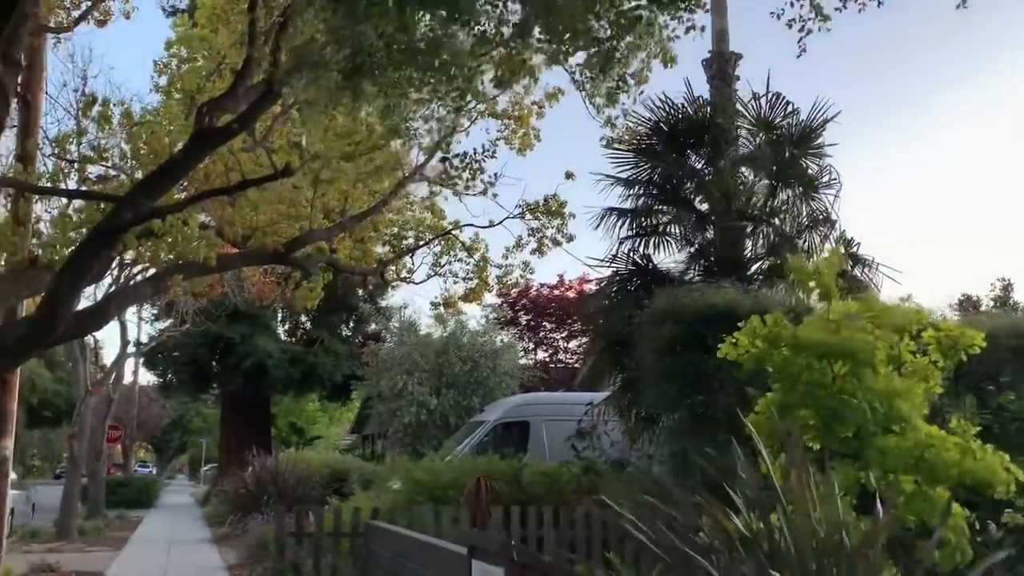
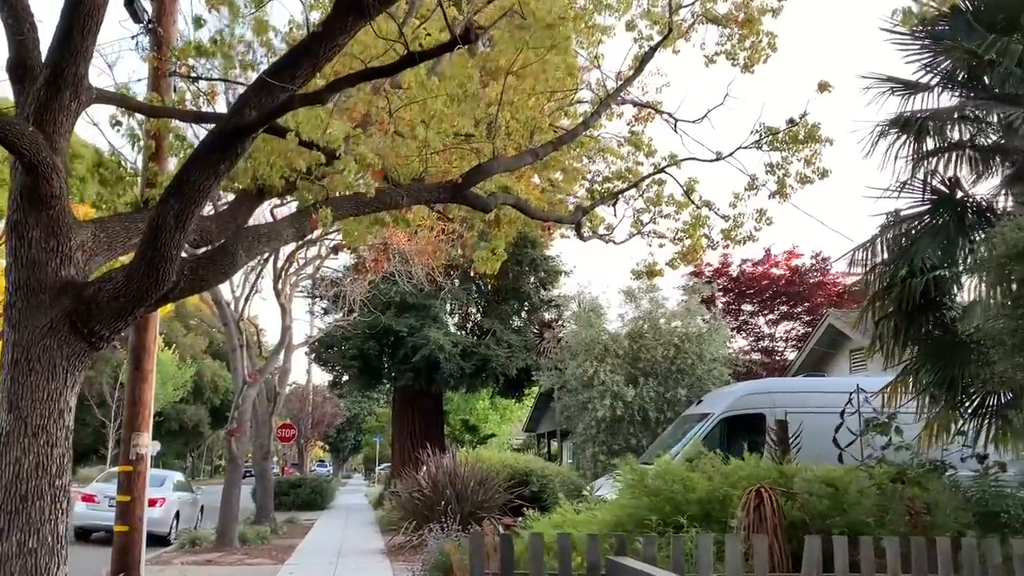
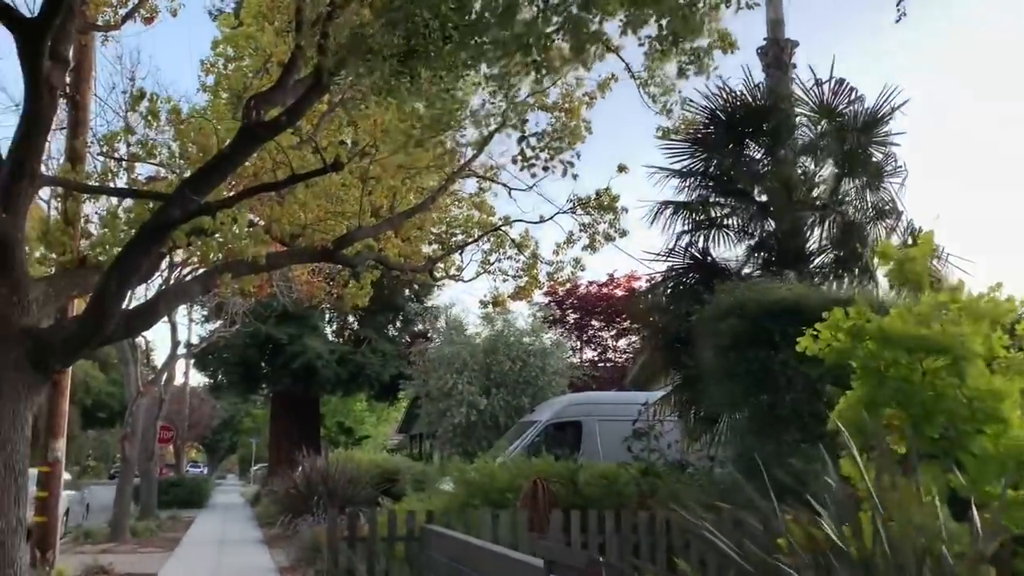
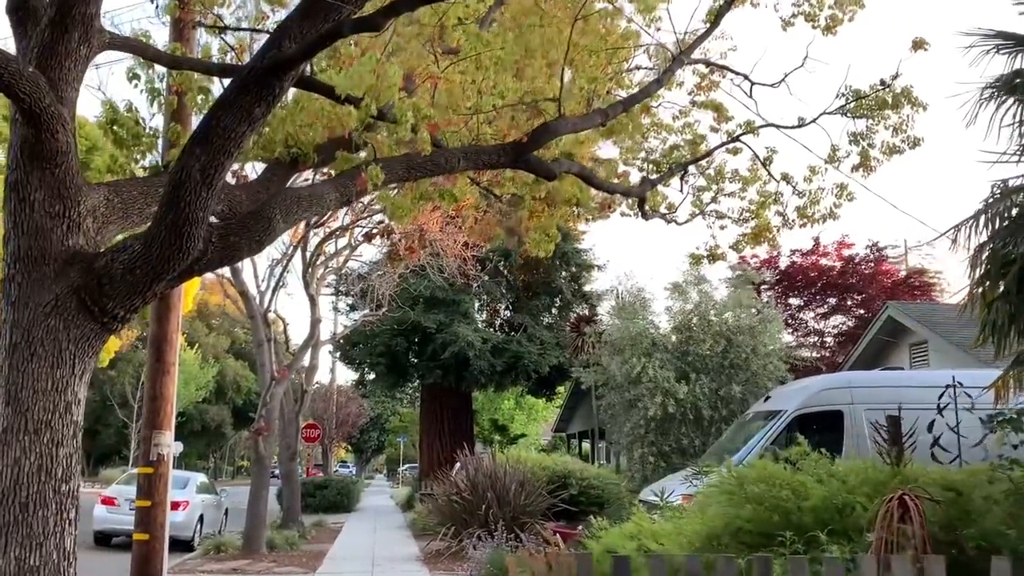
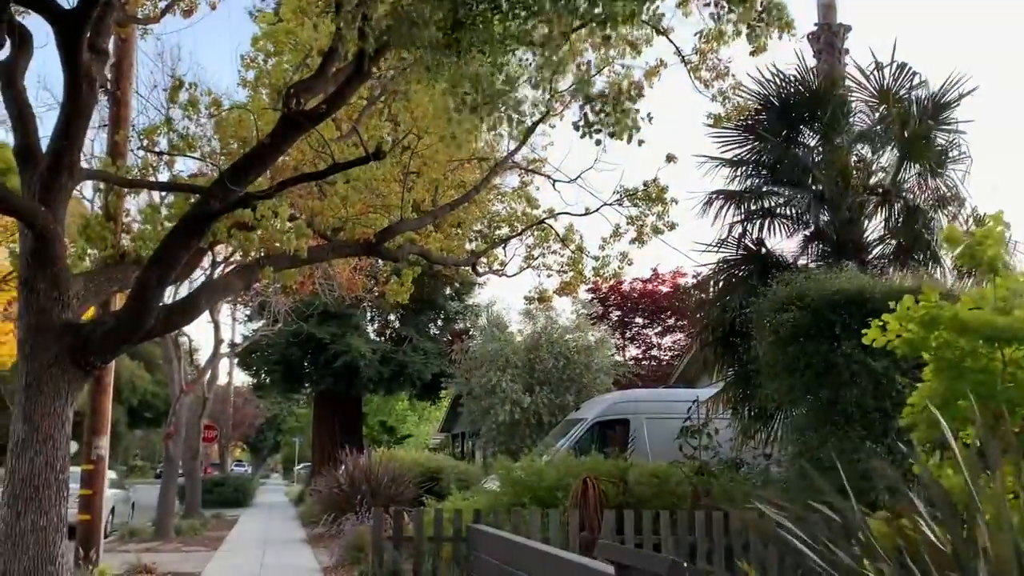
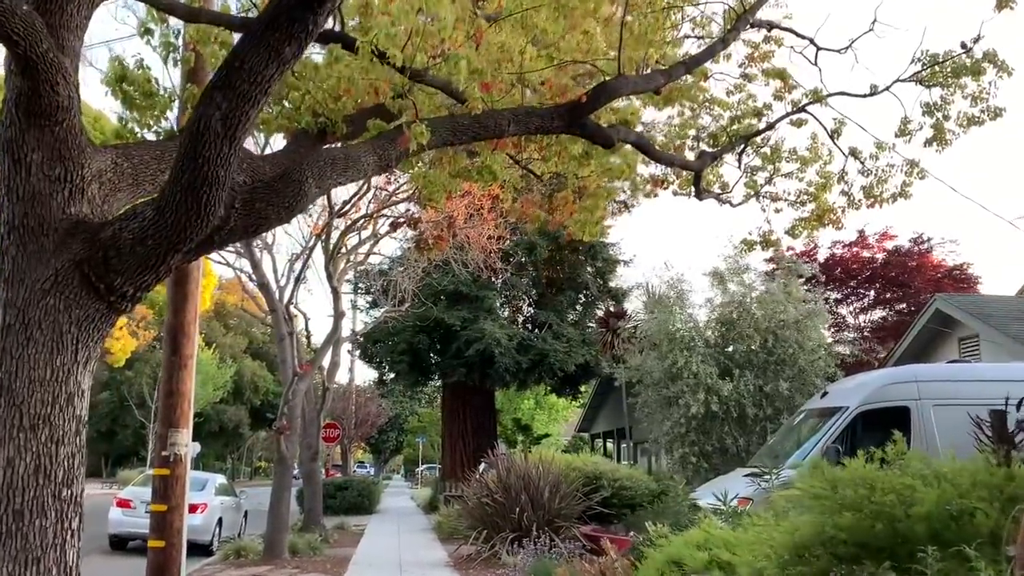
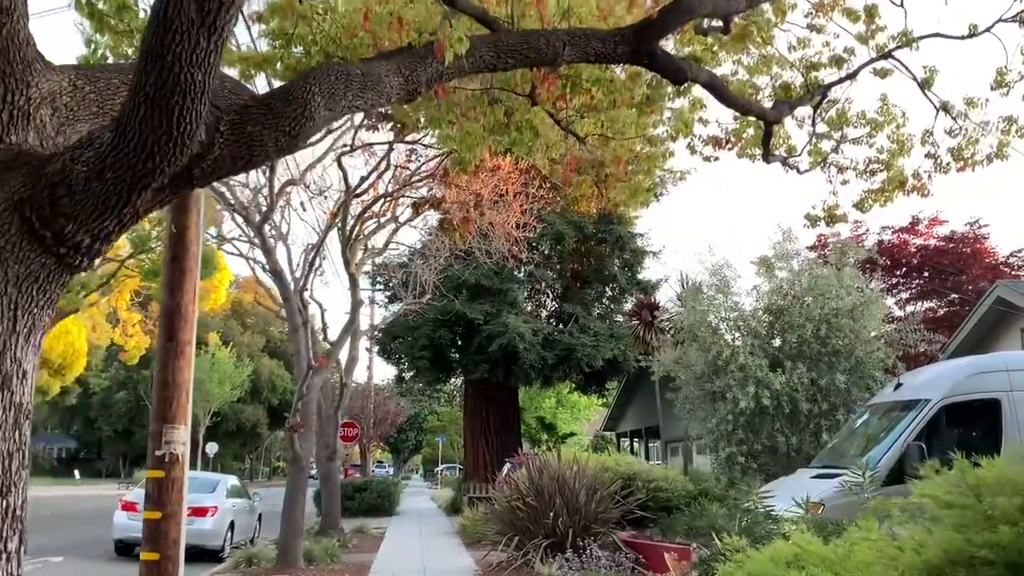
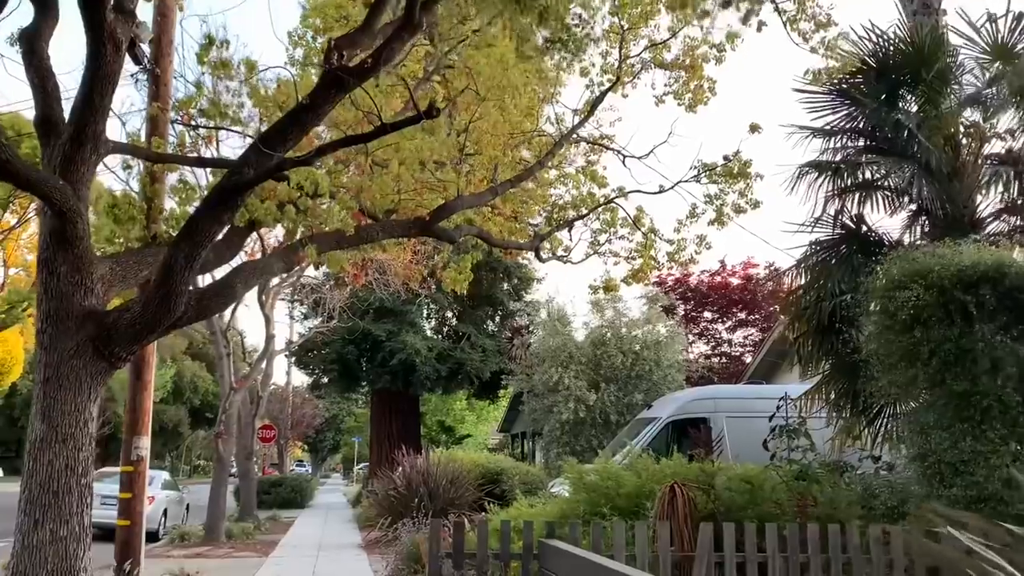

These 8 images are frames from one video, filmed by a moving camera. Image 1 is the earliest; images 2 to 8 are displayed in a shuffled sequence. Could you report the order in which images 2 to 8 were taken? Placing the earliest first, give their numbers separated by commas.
3, 5, 8, 2, 4, 6, 7
